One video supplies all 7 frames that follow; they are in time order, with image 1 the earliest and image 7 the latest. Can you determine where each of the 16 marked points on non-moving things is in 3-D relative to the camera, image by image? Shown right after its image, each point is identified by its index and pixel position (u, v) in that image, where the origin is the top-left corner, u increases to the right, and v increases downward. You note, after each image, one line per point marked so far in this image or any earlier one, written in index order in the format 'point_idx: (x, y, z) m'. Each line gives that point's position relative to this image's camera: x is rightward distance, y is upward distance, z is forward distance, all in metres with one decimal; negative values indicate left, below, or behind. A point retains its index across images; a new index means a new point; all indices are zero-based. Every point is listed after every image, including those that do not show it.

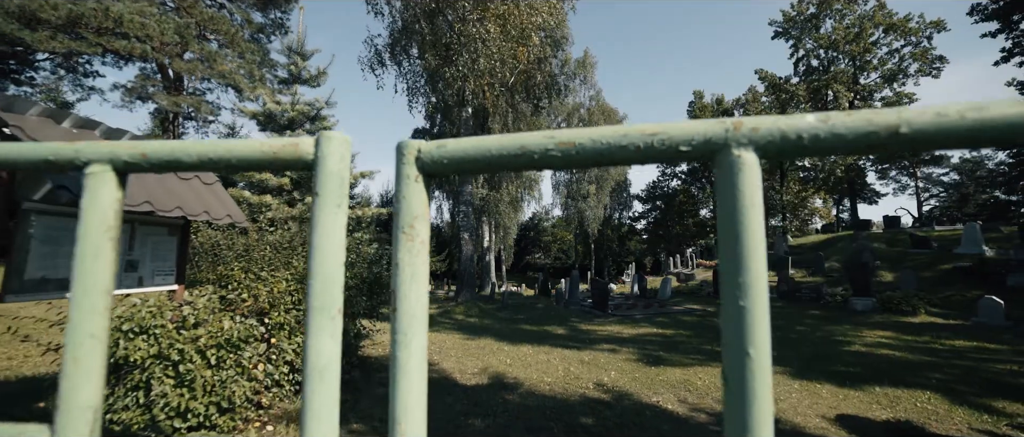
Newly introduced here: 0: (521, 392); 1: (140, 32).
0: (+0.1, -1.9, +5.9) m
1: (-8.2, +4.1, +11.9) m
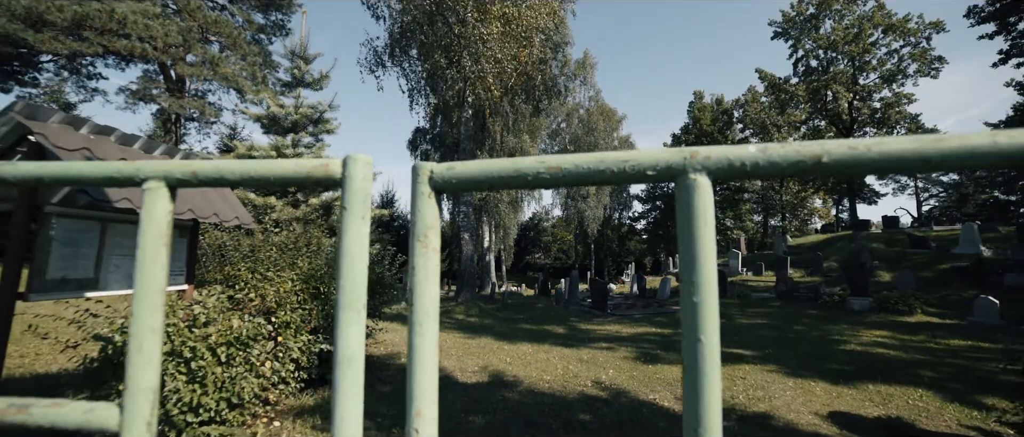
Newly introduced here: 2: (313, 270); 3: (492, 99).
0: (+0.1, -1.9, +6.0) m
1: (-8.2, +4.1, +12.0) m
2: (-1.9, -0.5, +5.2) m
3: (-0.7, +4.1, +18.2) m
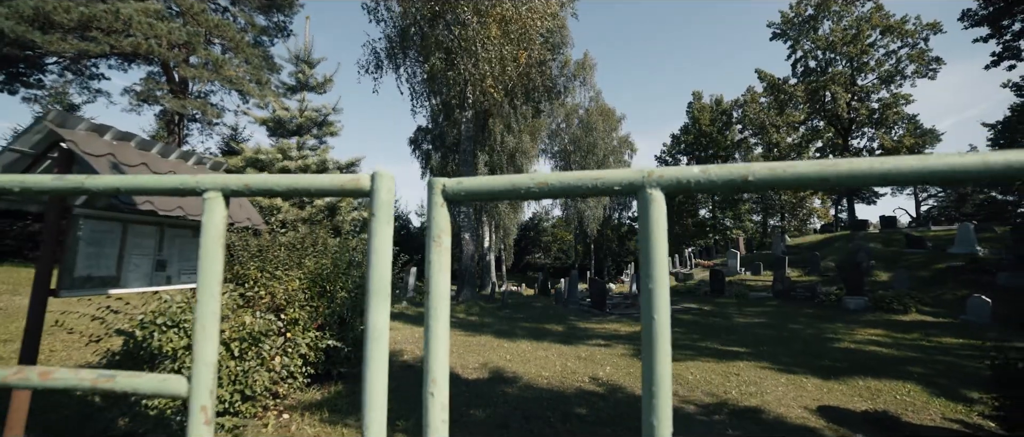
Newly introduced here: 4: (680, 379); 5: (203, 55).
0: (+0.1, -1.9, +6.2) m
1: (-8.2, +4.1, +12.2) m
2: (-1.9, -0.5, +5.4) m
3: (-0.7, +4.1, +18.4) m
4: (+2.1, -2.0, +6.8) m
5: (-7.9, +4.2, +13.8) m
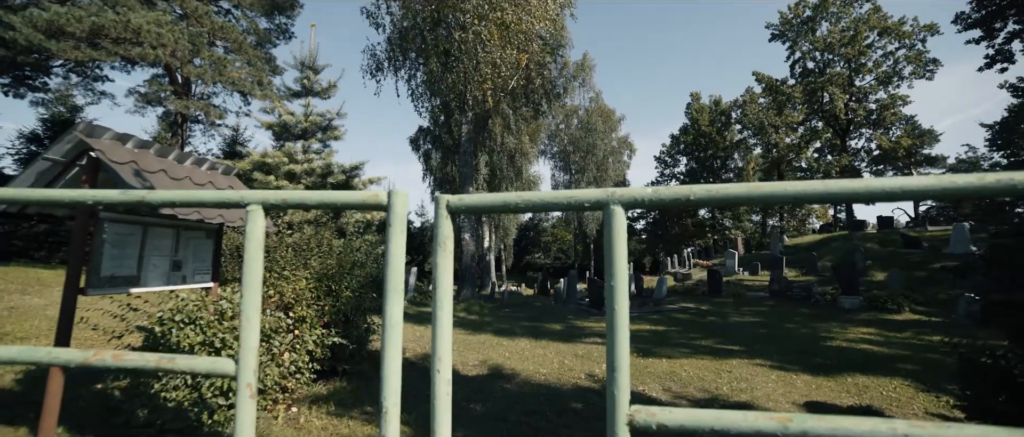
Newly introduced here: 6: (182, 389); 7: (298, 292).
0: (+0.1, -1.9, +6.4) m
1: (-8.2, +4.1, +12.4) m
2: (-1.9, -0.5, +5.6) m
3: (-0.7, +4.0, +18.6) m
4: (+2.1, -2.0, +7.0) m
5: (-7.9, +4.1, +14.0) m
6: (-2.3, -1.2, +3.8) m
7: (-2.0, -0.7, +5.1) m
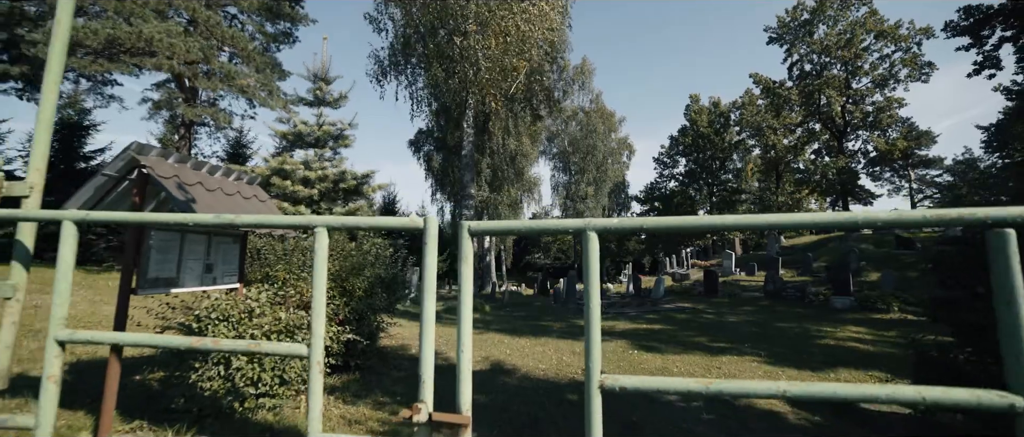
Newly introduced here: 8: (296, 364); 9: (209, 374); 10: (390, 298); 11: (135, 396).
0: (+0.1, -2.0, +6.9) m
1: (-8.2, +4.0, +12.9) m
2: (-1.9, -0.6, +6.0) m
3: (-0.7, +4.0, +19.1) m
4: (+2.1, -2.1, +7.5) m
5: (-7.9, +4.1, +14.5) m
6: (-2.3, -1.3, +4.2) m
7: (-2.0, -0.8, +5.5) m
8: (-1.8, -1.2, +4.6) m
9: (-2.4, -1.2, +4.2) m
10: (-1.6, -1.1, +7.2) m
11: (-3.1, -1.5, +4.5) m
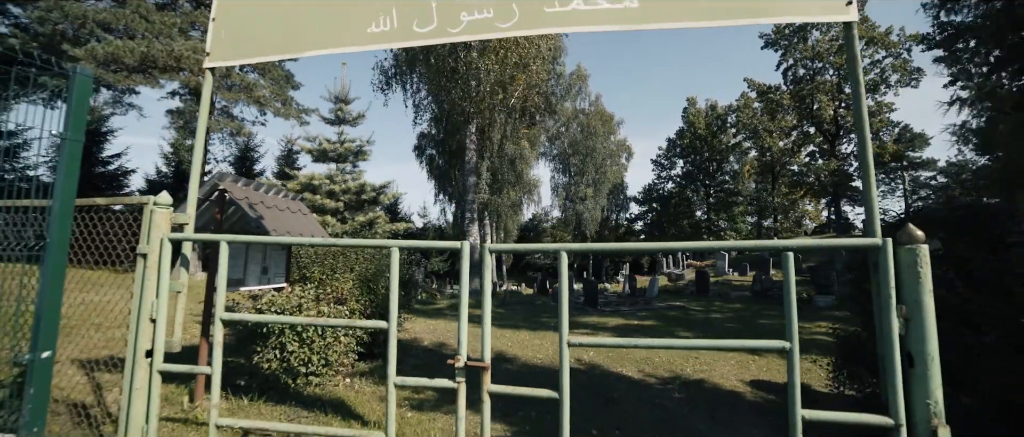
0: (+0.1, -2.1, +7.9) m
1: (-8.2, +3.9, +13.9) m
2: (-1.9, -0.7, +7.0) m
3: (-0.7, +3.9, +20.1) m
4: (+2.1, -2.2, +8.5) m
5: (-7.9, +4.0, +15.5) m
6: (-2.3, -1.4, +5.2) m
7: (-2.0, -0.9, +6.5) m
8: (-1.8, -1.4, +5.6) m
9: (-2.3, -1.3, +5.2) m
10: (-1.6, -1.2, +8.2) m
11: (-3.1, -1.6, +5.5) m
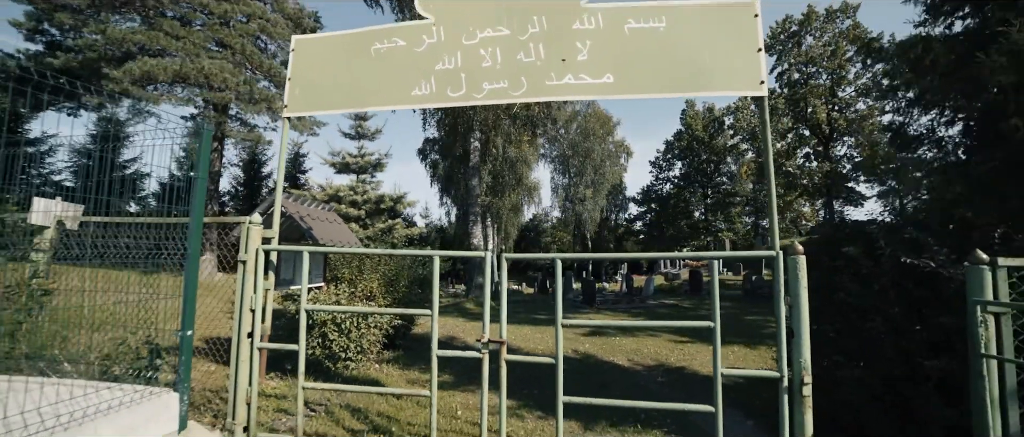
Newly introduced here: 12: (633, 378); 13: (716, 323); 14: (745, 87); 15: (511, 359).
0: (+0.2, -2.2, +8.9) m
1: (-8.1, +3.8, +14.9) m
2: (-1.8, -0.8, +8.0) m
3: (-0.6, +3.8, +21.1) m
4: (+2.2, -2.3, +9.5) m
5: (-7.8, +3.9, +16.5) m
6: (-2.3, -1.5, +6.2) m
7: (-1.9, -1.0, +7.5) m
8: (-1.7, -1.5, +6.6) m
9: (-2.3, -1.4, +6.2) m
10: (-1.6, -1.3, +9.2) m
11: (-3.1, -1.7, +6.5) m
12: (+1.7, -2.3, +7.6) m
13: (+1.2, -0.6, +3.3) m
14: (+1.5, +0.8, +3.5) m
15: (0.0, -1.0, +3.9) m
